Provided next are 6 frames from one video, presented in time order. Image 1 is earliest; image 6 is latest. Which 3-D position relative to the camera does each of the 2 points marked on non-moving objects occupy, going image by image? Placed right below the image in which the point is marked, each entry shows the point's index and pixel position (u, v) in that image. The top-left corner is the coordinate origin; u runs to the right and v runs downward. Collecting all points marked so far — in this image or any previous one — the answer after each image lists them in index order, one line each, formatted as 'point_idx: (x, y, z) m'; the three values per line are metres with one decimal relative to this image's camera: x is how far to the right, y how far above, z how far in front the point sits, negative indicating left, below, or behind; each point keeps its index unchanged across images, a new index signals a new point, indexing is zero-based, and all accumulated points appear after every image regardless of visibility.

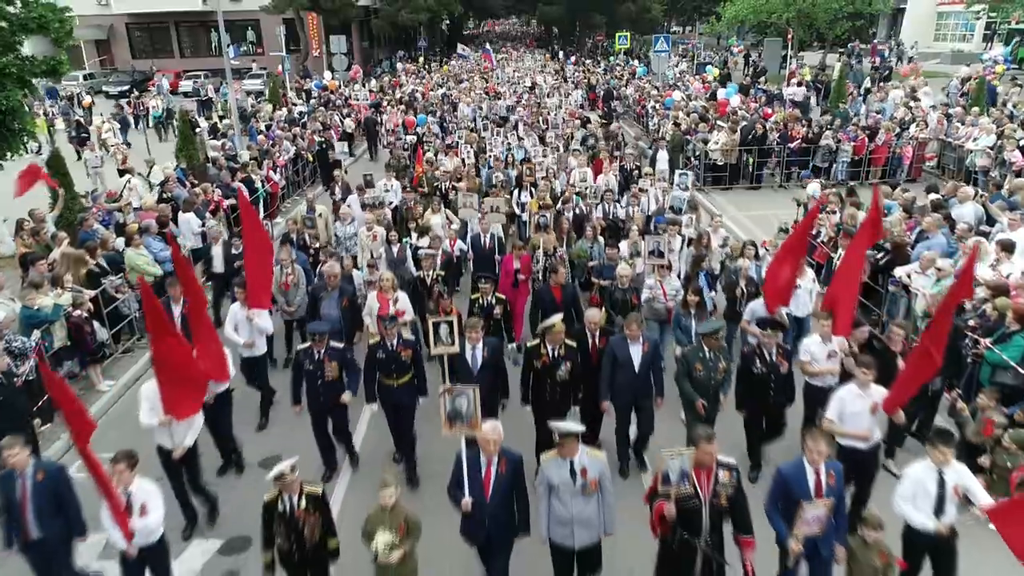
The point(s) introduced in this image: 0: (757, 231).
0: (+5.0, +1.2, +14.9) m
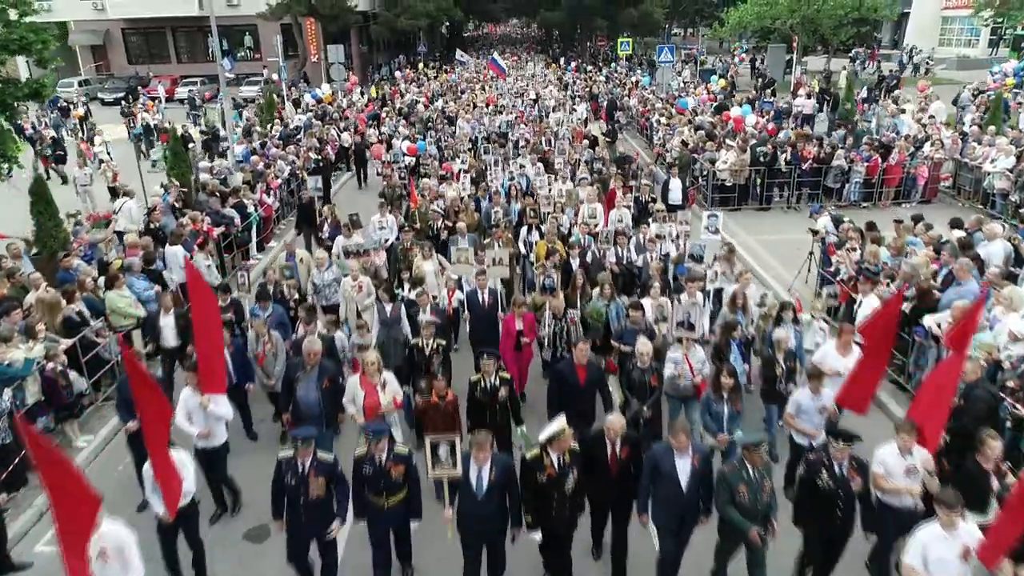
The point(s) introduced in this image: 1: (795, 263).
0: (+5.0, +0.6, +14.3) m
1: (+5.4, +0.5, +13.9) m
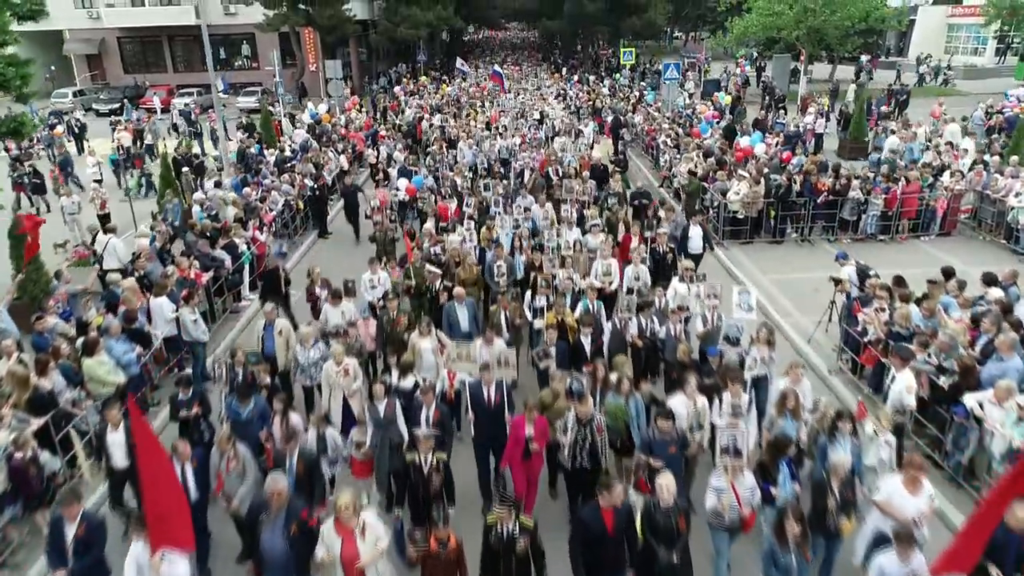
0: (+5.1, -0.2, +13.7) m
1: (+5.4, -0.3, +13.3) m
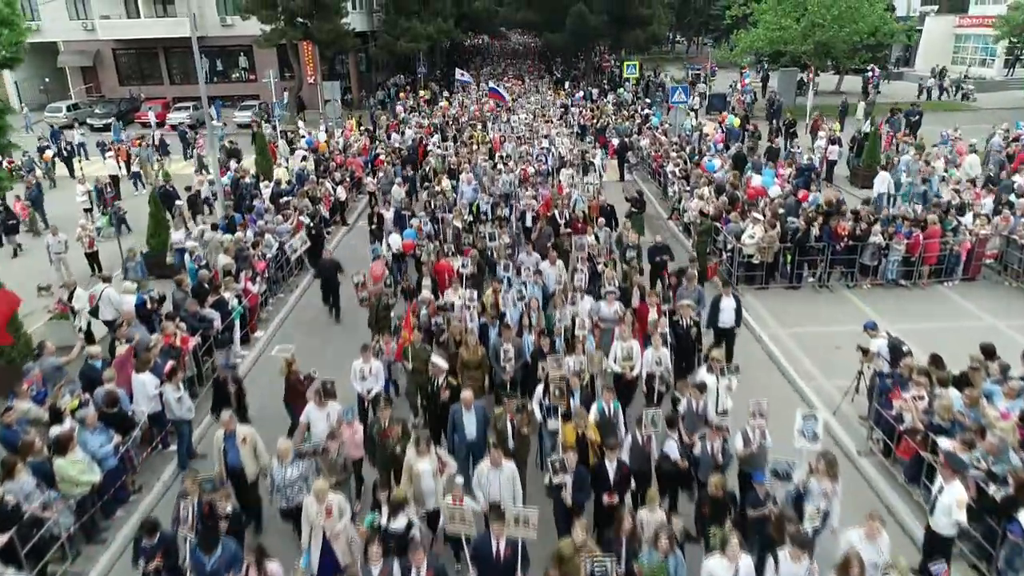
0: (+5.2, -1.2, +13.0) m
1: (+5.5, -1.4, +12.6) m
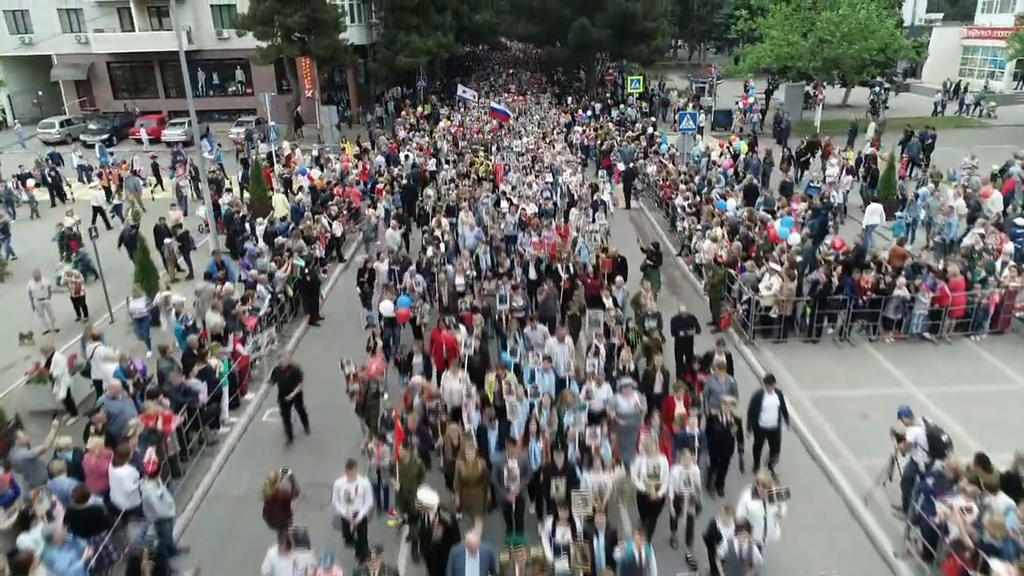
0: (+5.3, -2.3, +12.2) m
1: (+5.6, -2.5, +11.8) m
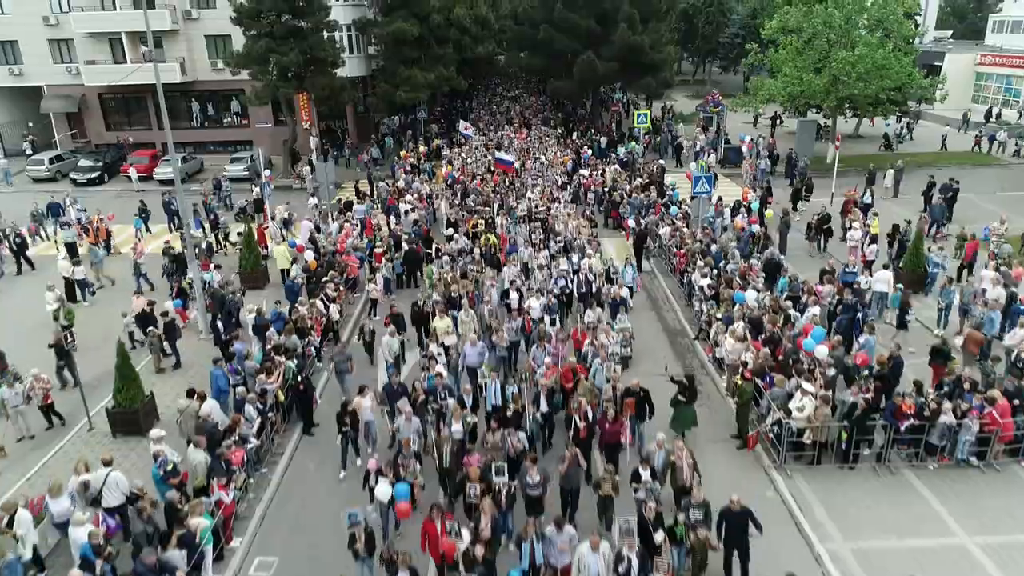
0: (+5.5, -4.6, +11.0) m
1: (+5.8, -4.7, +10.6) m
